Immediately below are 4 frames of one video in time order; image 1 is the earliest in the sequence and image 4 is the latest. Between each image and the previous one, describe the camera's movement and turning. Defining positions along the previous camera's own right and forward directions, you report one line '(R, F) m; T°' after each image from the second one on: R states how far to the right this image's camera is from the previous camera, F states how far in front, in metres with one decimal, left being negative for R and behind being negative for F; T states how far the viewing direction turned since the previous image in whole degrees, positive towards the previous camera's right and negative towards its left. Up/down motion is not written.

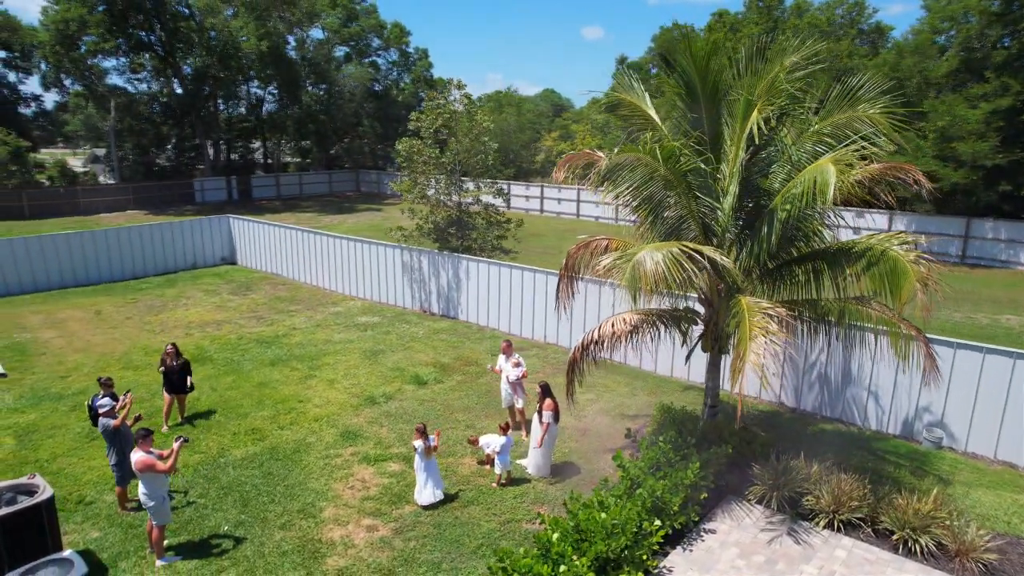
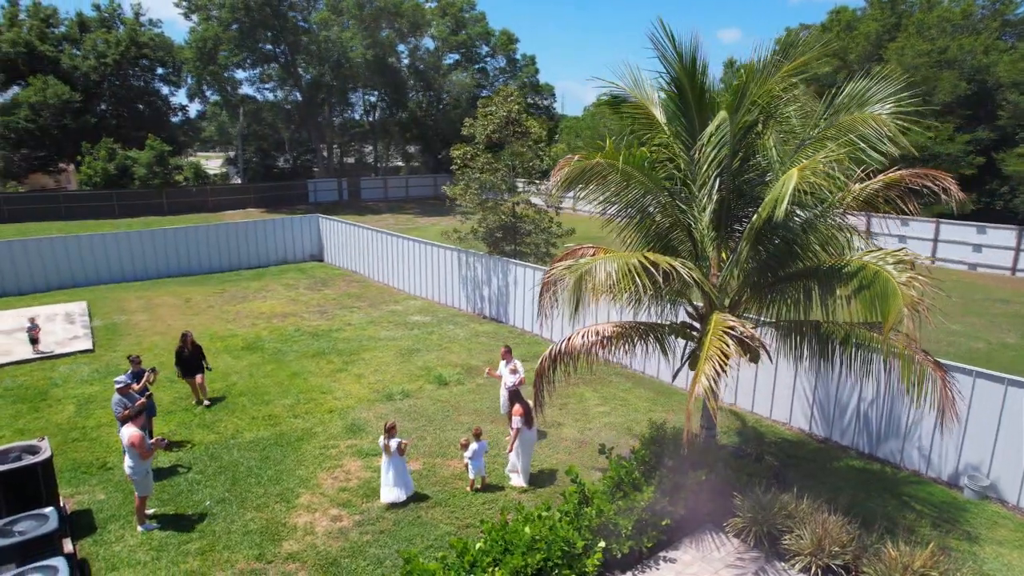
(+1.8, +0.2) m; -10°
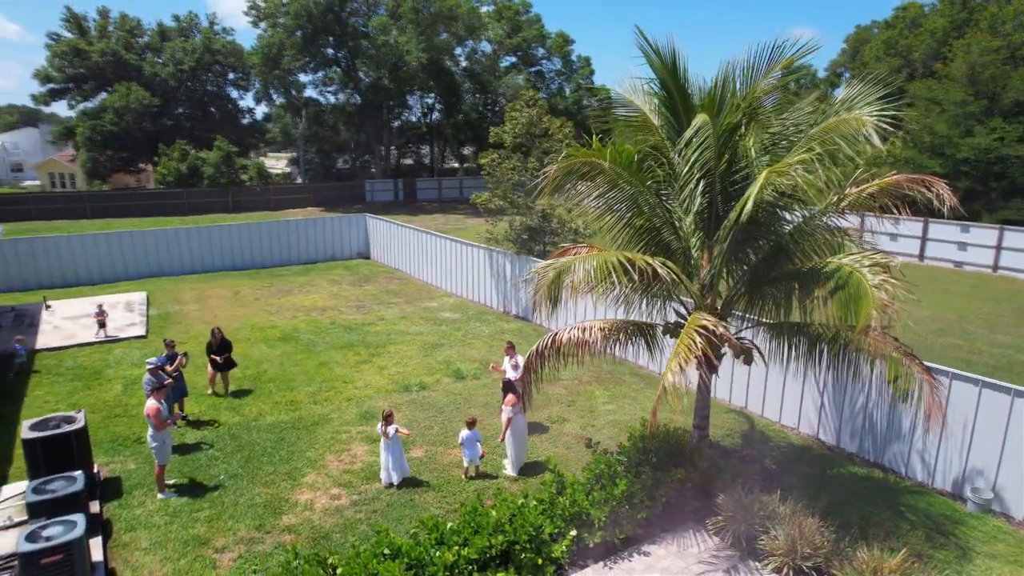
(+0.9, -0.3) m; -5°
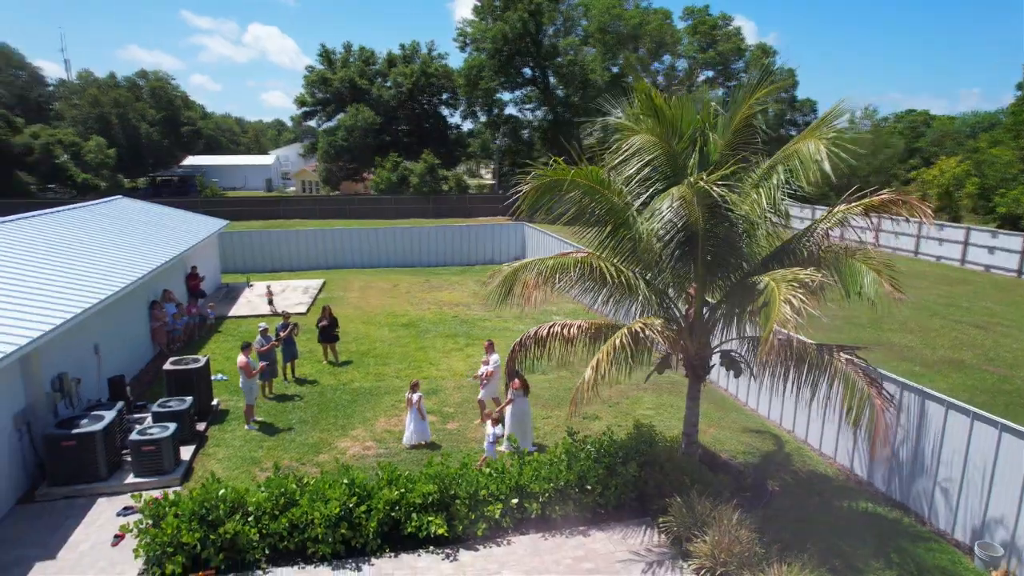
(+3.0, -0.6) m; -19°
